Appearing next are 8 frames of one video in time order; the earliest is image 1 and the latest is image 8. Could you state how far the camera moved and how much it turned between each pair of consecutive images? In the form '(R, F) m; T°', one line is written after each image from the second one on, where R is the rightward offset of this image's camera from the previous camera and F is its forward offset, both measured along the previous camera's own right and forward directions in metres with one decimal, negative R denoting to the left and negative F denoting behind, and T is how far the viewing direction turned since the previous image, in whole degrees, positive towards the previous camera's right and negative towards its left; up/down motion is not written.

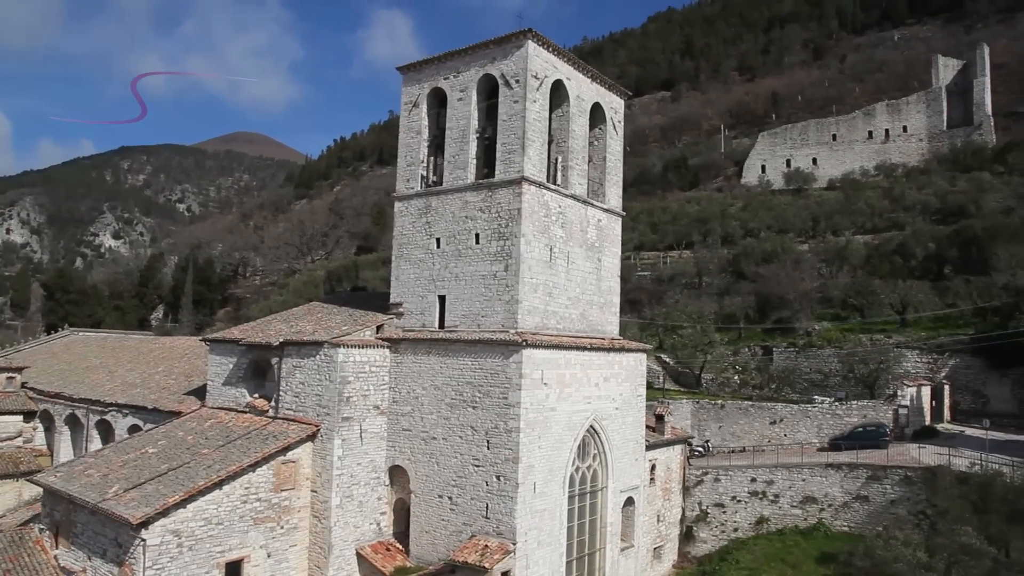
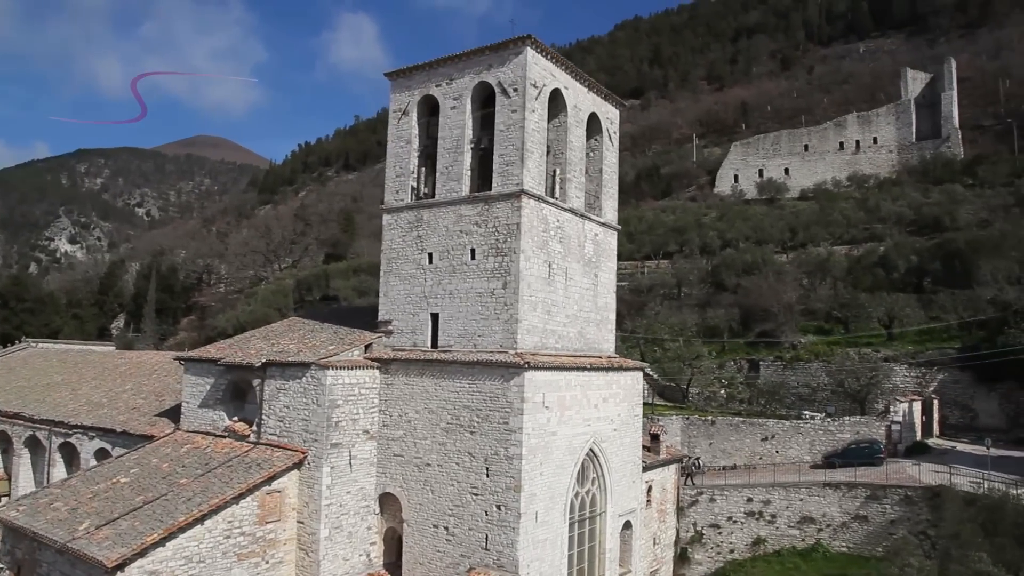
(-0.7, +0.8) m; +3°
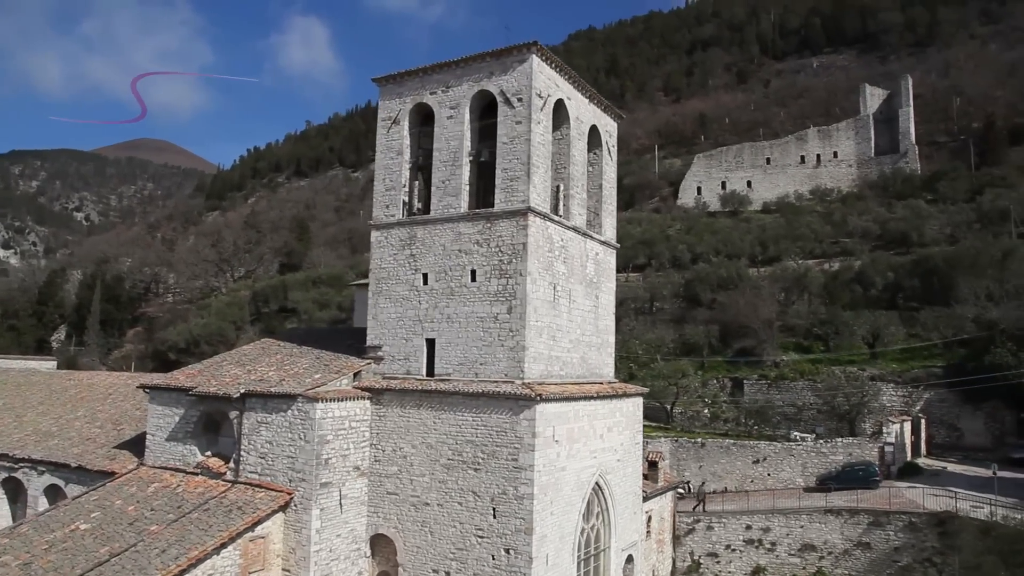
(-1.1, +1.1) m; +4°
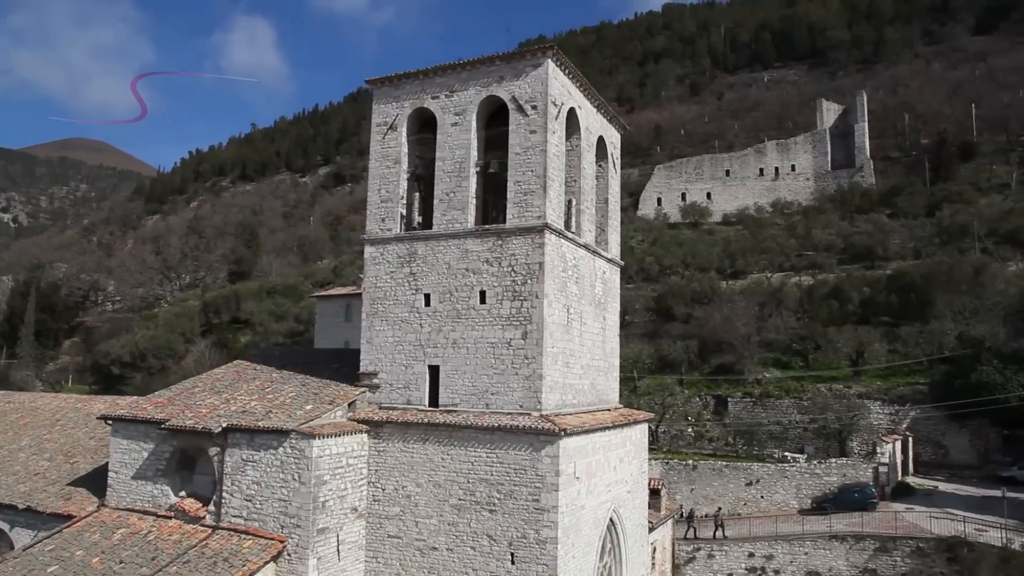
(-1.3, +1.2) m; +4°
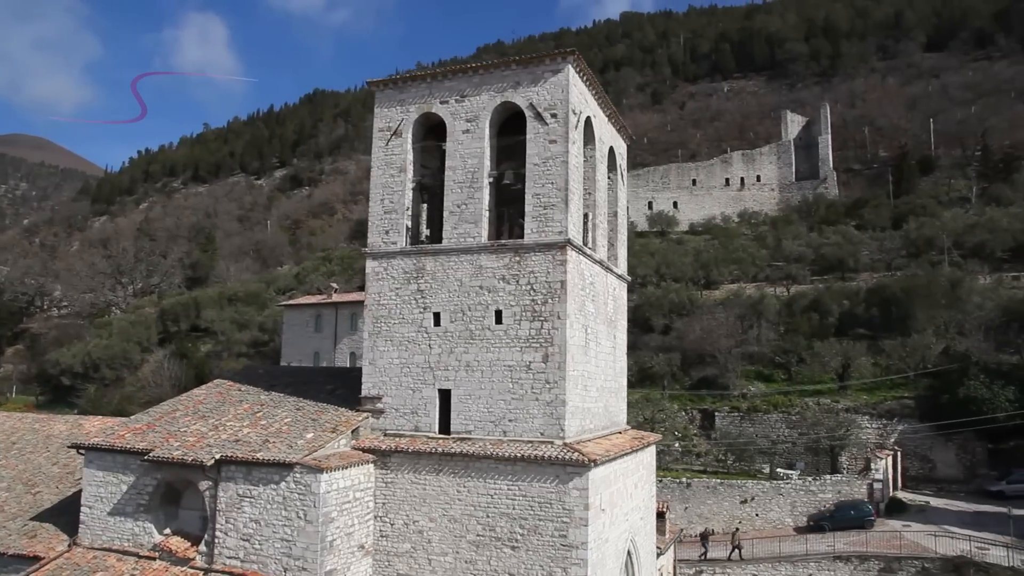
(-1.2, +0.9) m; +4°
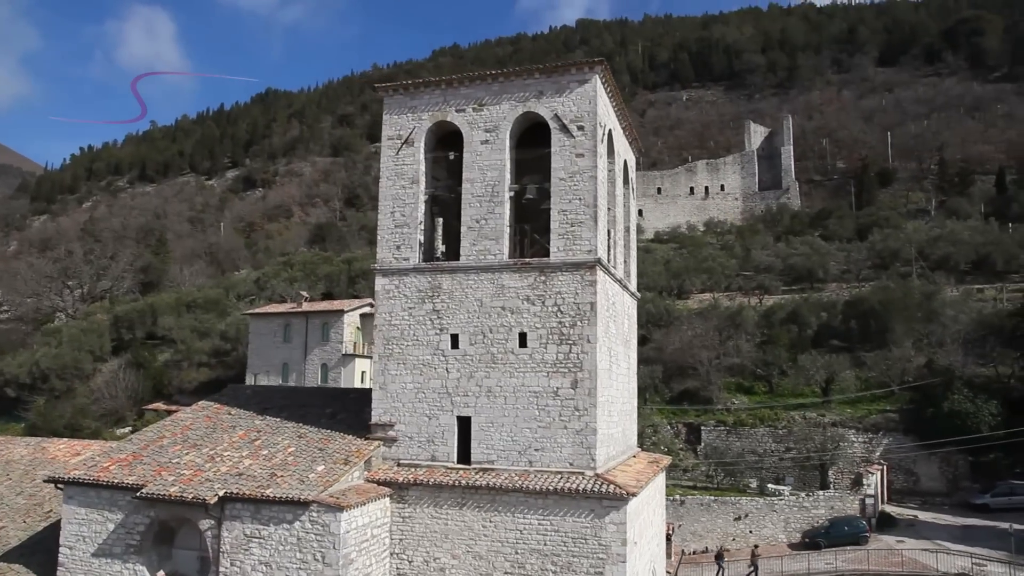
(-1.3, +0.8) m; +4°
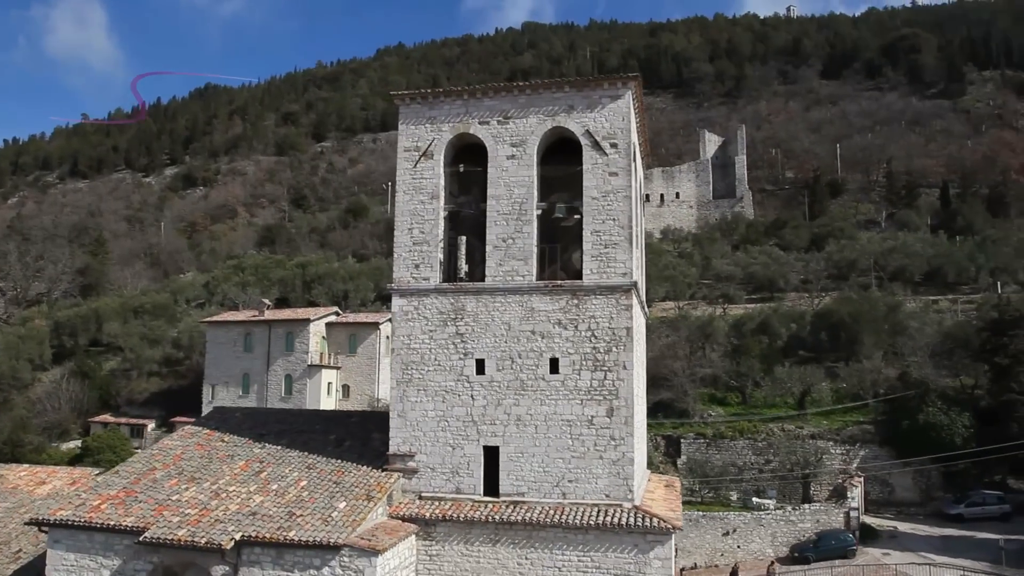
(-1.5, +0.7) m; +5°
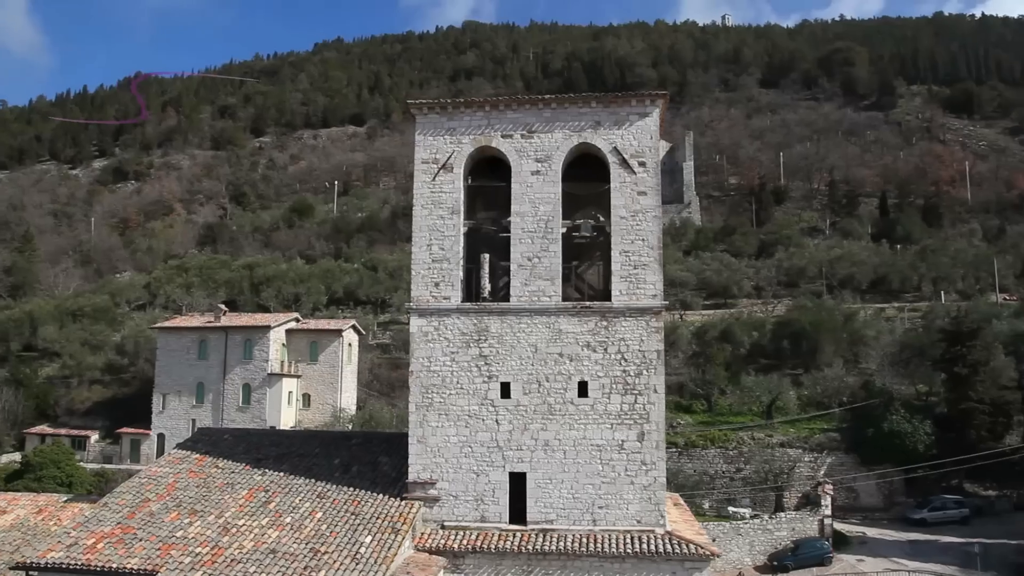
(-1.5, +0.4) m; +5°
